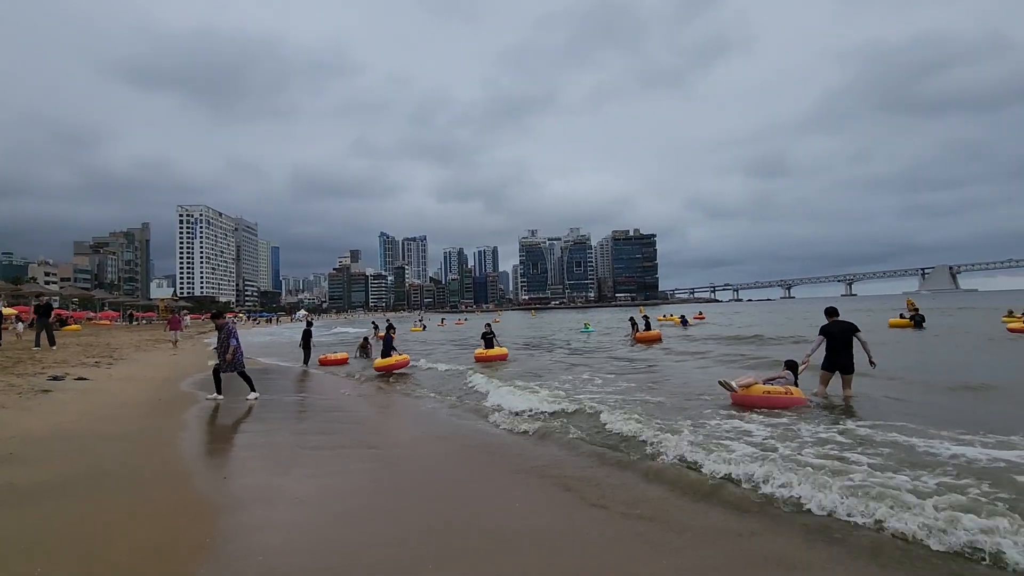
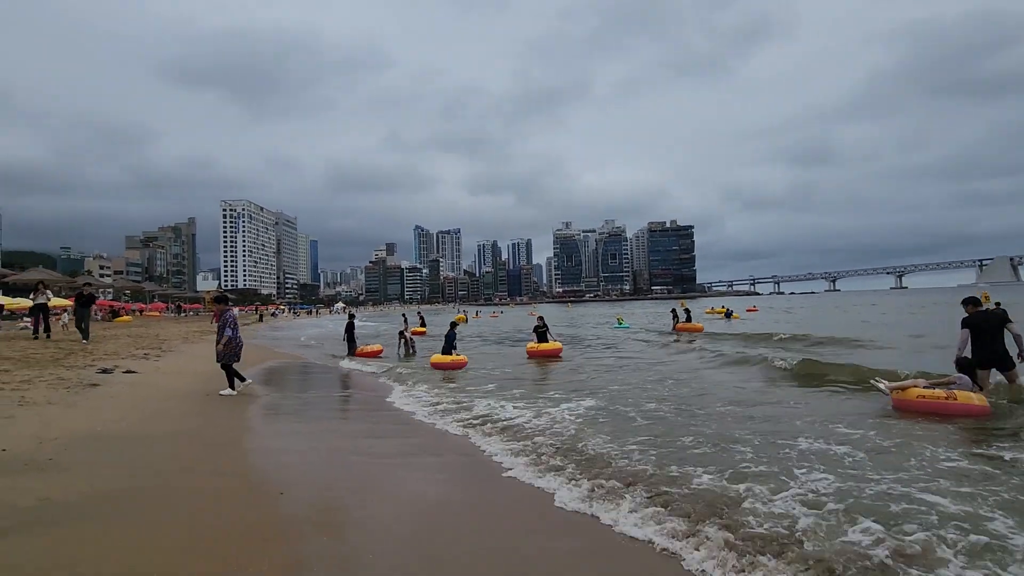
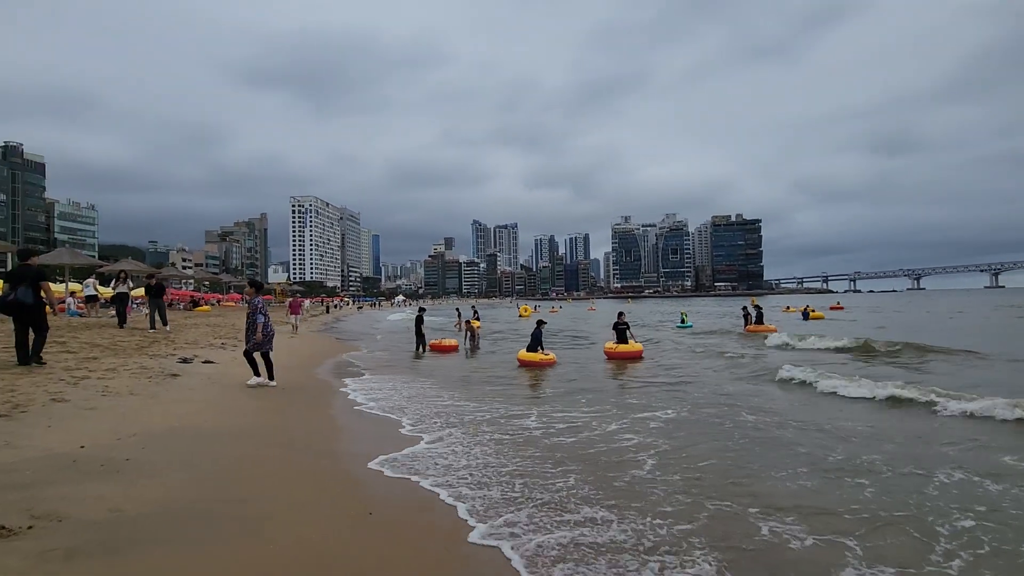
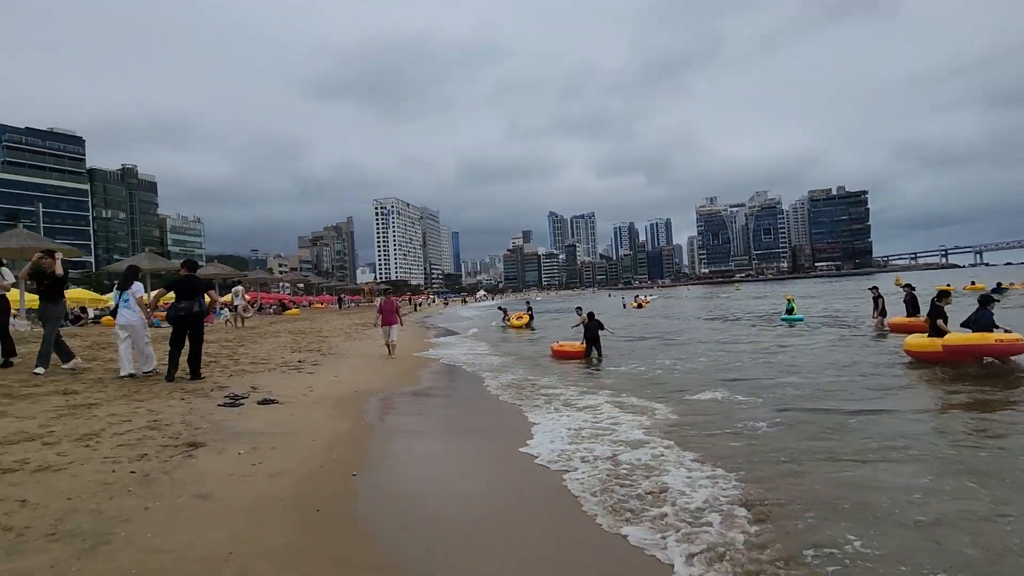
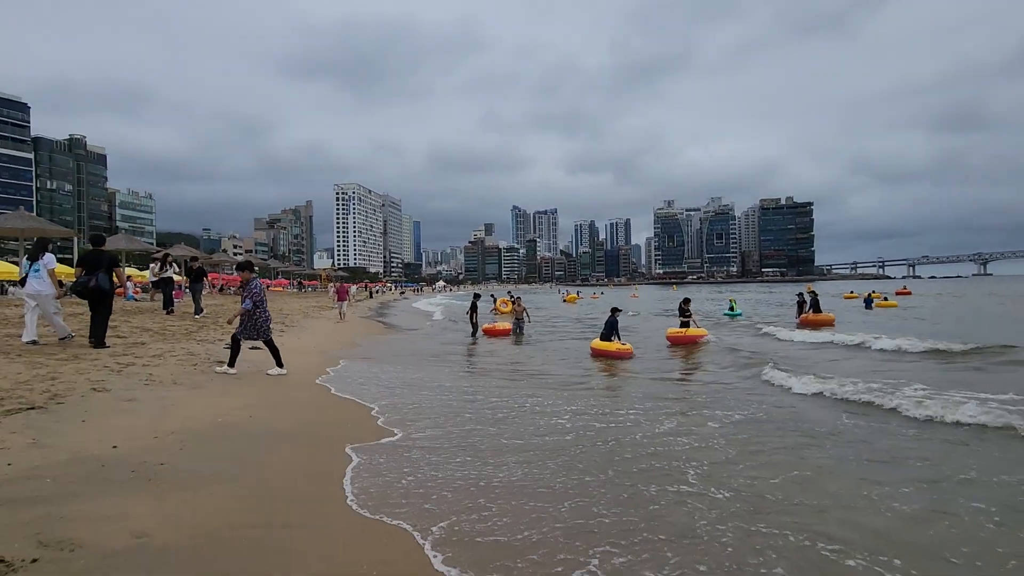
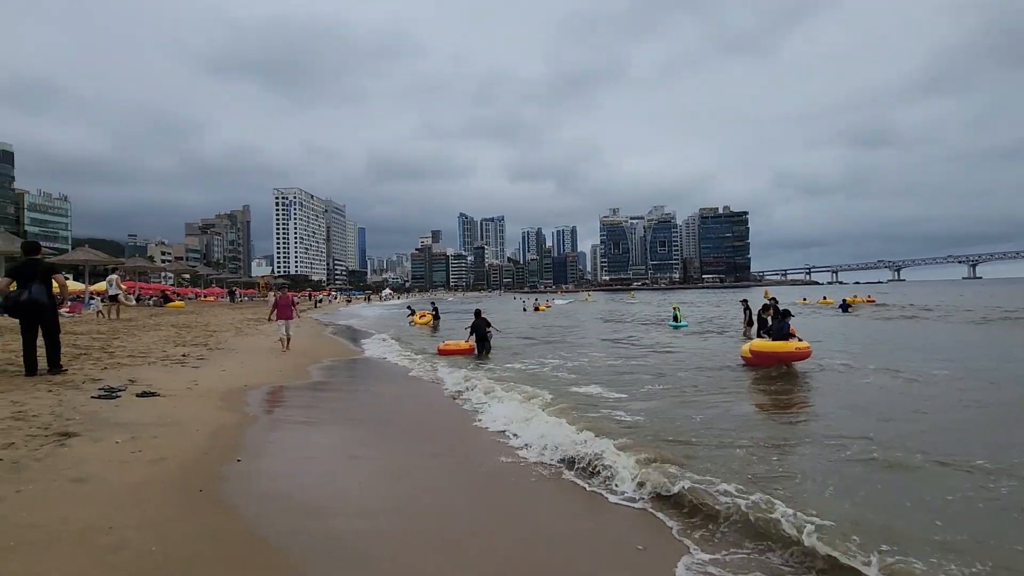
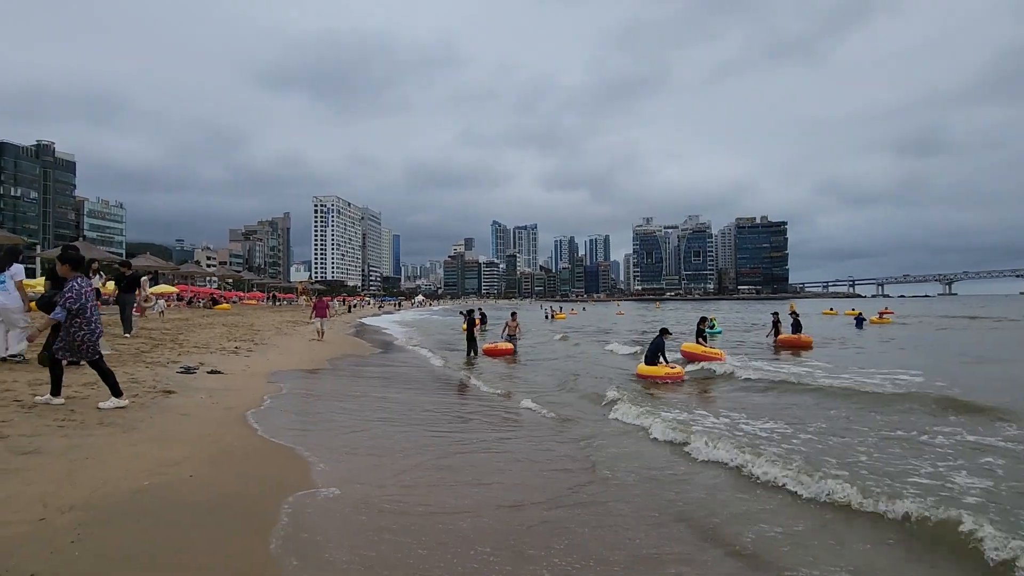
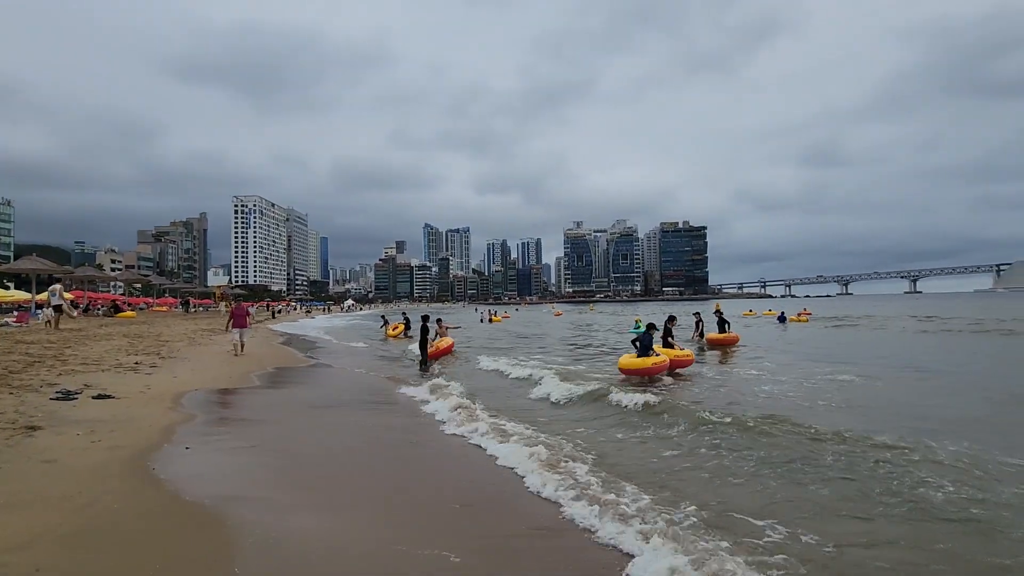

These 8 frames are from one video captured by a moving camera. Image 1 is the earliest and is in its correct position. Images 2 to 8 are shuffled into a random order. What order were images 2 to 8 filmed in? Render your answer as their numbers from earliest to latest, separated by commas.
2, 3, 5, 7, 8, 6, 4
